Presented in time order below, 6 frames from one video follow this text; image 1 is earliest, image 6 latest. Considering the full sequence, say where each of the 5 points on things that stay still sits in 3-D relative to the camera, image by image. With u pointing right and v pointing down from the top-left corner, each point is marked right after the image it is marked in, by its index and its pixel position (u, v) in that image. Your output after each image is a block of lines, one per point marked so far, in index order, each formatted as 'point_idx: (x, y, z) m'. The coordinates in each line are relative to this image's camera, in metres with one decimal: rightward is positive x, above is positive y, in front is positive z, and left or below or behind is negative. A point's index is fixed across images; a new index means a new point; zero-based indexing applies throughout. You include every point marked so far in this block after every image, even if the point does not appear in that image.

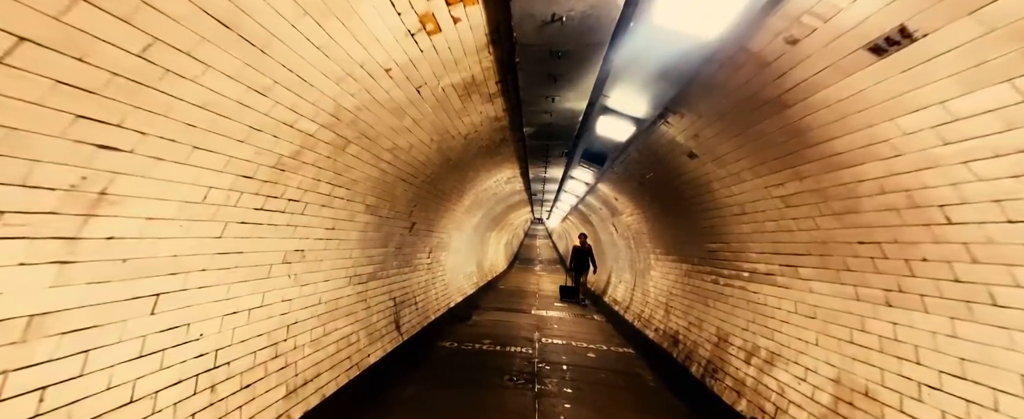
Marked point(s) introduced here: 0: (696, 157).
0: (+1.9, +0.5, +3.5) m
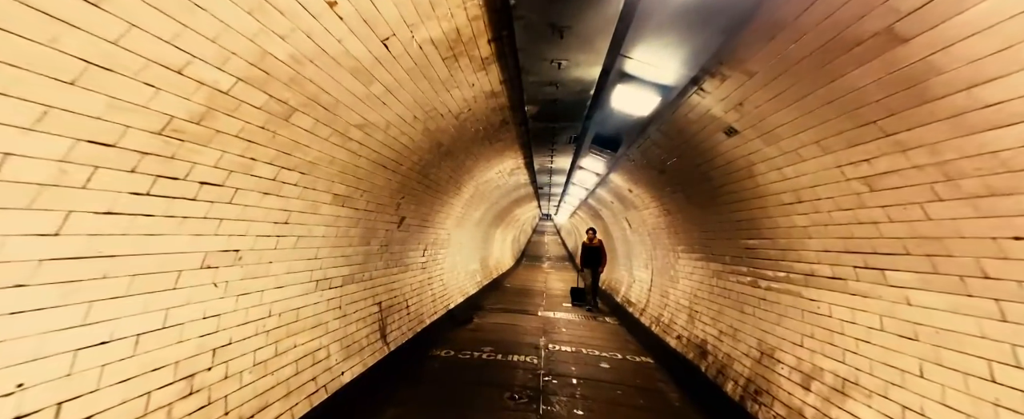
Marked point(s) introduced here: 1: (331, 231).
0: (+1.9, +0.6, +2.8) m
1: (-1.7, -0.2, +3.1) m
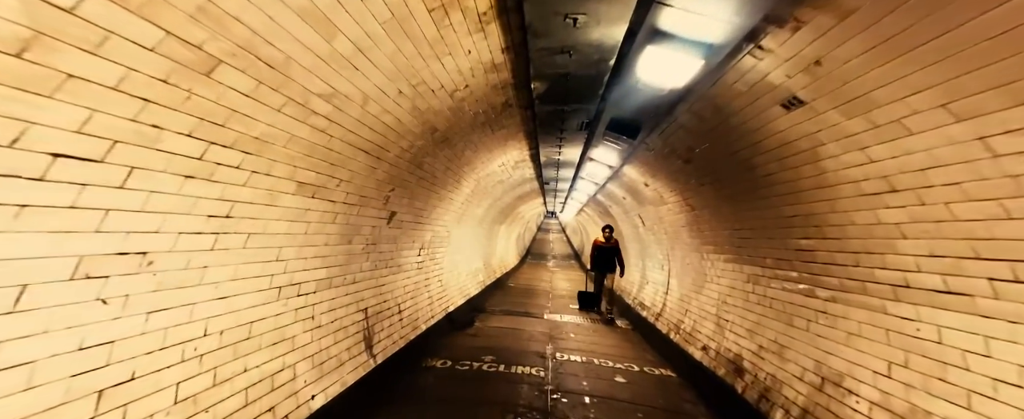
0: (+1.9, +0.7, +2.2) m
1: (-1.7, -0.1, +2.6) m
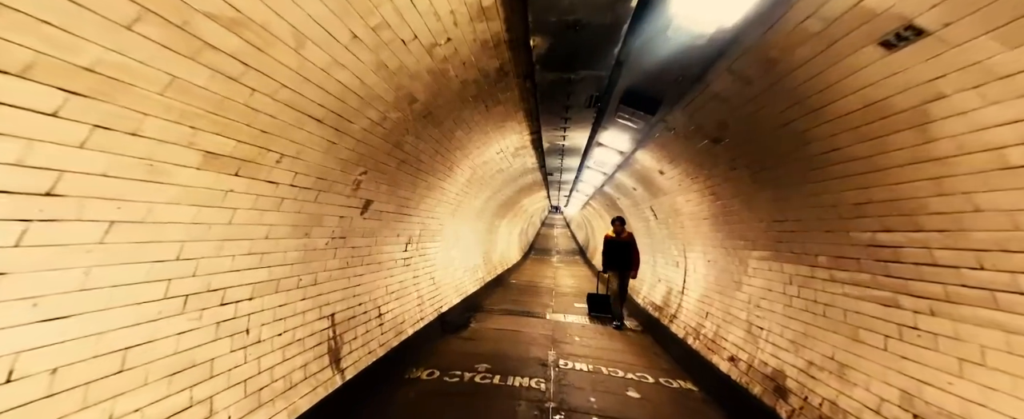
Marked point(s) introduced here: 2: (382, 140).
0: (+1.9, +0.8, +1.5) m
1: (-1.7, 0.0, +1.9) m
2: (-1.3, +0.7, +3.5) m
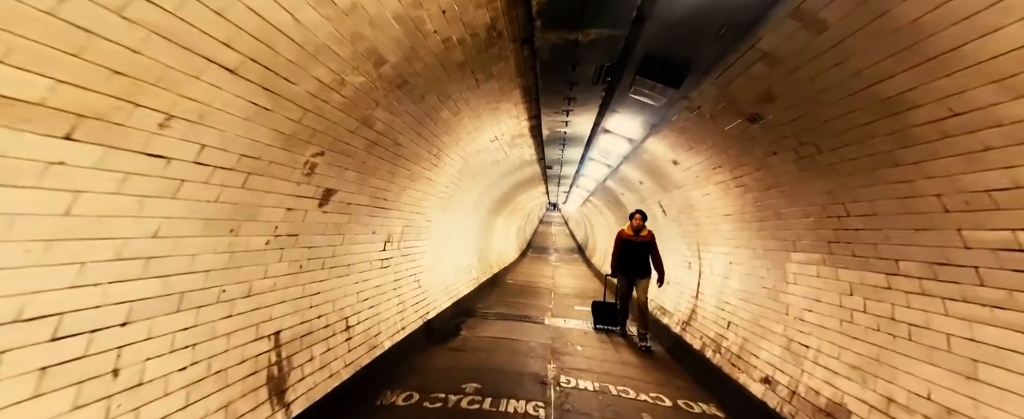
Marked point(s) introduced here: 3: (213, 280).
0: (+1.8, +0.8, +0.8) m
1: (-1.8, 0.0, +1.2) m
2: (-1.4, +0.8, +2.7) m
3: (-1.9, -0.4, +2.1) m
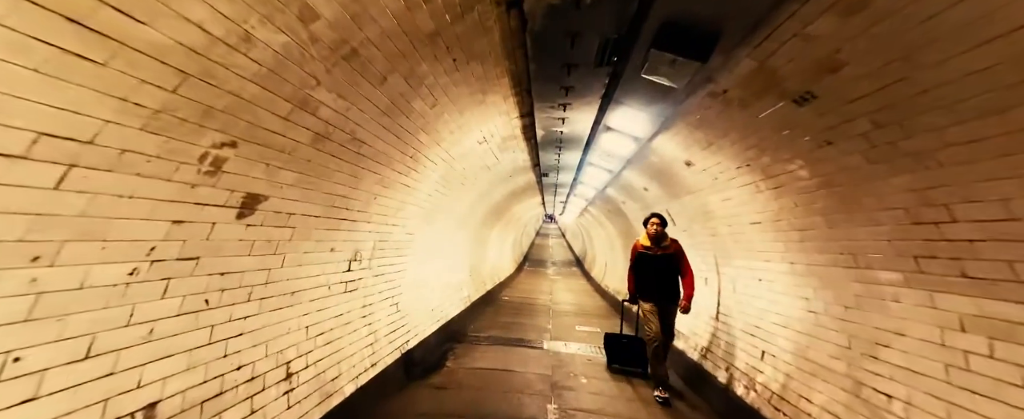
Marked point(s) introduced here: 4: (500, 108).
0: (+1.7, +0.9, +0.1) m
1: (-1.9, 0.0, +0.4) m
2: (-1.5, +0.7, +2.0) m
3: (-1.9, -0.5, +1.3) m
4: (-0.1, +1.5, +4.9) m
